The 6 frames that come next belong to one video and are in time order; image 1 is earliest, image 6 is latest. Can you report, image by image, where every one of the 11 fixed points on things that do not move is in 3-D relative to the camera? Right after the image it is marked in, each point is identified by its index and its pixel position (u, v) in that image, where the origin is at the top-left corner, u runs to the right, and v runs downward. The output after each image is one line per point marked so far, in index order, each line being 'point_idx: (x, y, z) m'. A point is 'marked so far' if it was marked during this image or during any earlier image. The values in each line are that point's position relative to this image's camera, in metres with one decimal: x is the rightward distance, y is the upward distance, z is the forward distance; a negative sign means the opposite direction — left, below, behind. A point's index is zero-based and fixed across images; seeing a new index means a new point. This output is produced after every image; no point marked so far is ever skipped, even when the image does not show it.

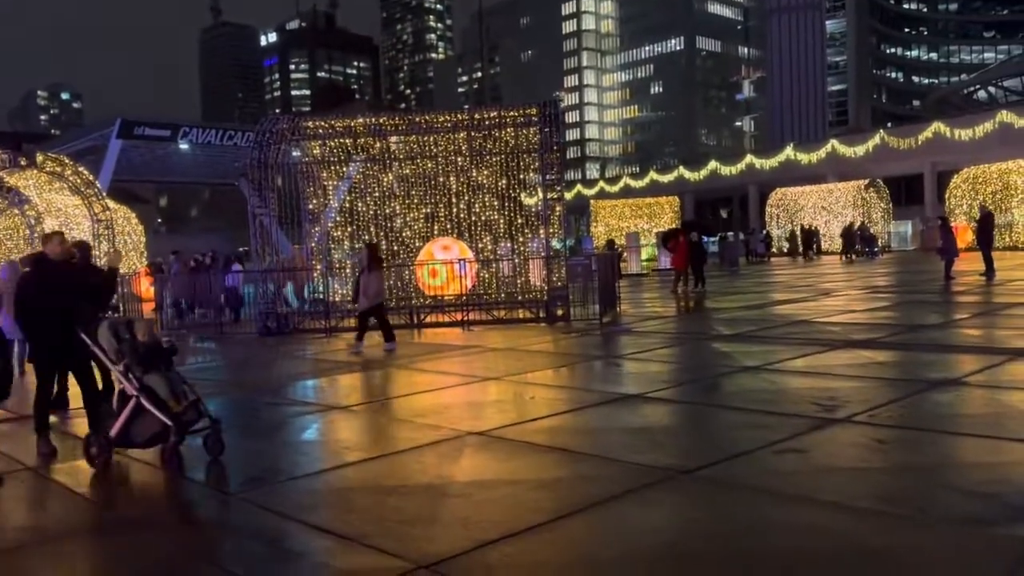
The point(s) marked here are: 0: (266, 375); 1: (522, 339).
0: (-3.1, -1.1, +10.6) m
1: (+0.1, -0.9, +13.4) m
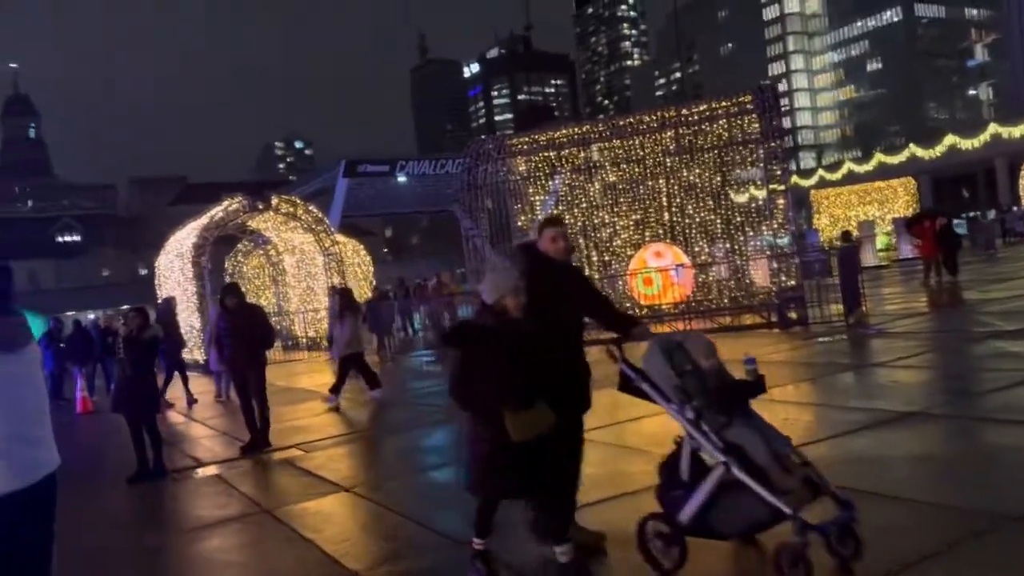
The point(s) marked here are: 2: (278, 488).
0: (-0.3, -1.4, +10.3) m
1: (+3.5, -0.9, +12.2) m
2: (-2.0, -1.7, +7.0) m
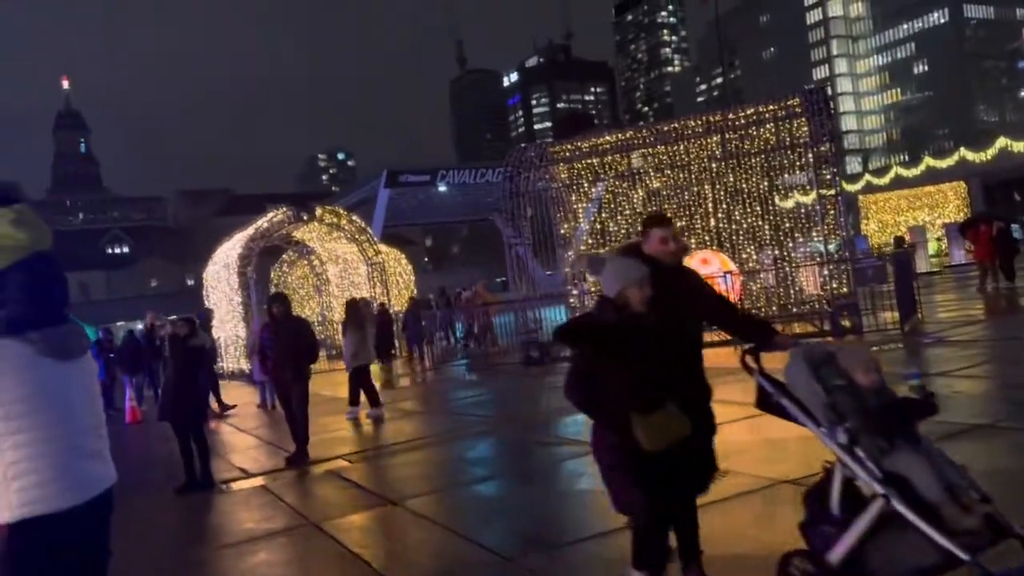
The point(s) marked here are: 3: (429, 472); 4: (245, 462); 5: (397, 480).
0: (+0.3, -1.5, +10.2) m
1: (+4.2, -1.0, +11.9) m
2: (-1.6, -1.8, +6.9) m
3: (-0.7, -1.6, +7.3) m
4: (-2.9, -1.9, +9.2) m
5: (-1.0, -1.7, +7.1) m
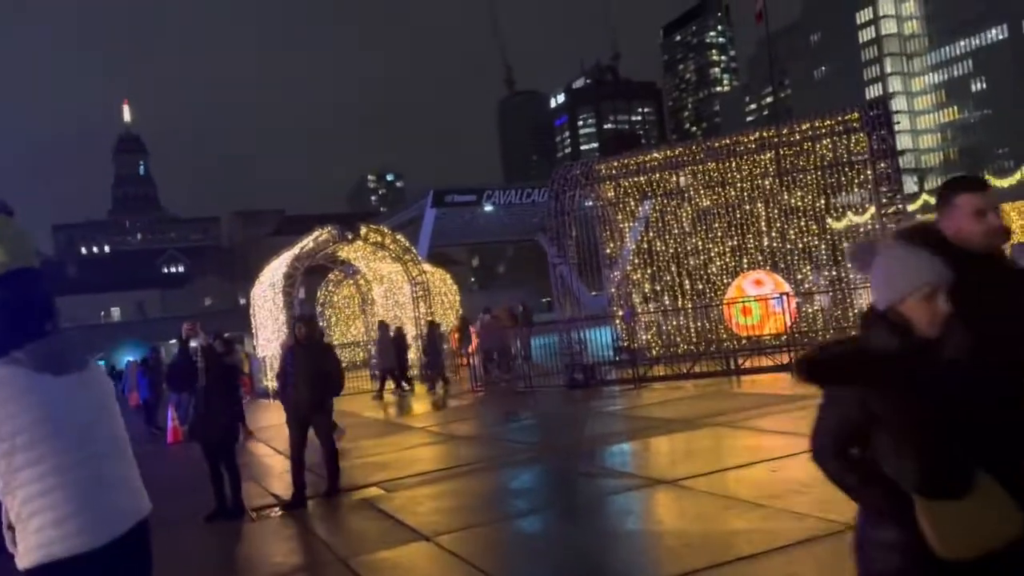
0: (+0.8, -1.7, +9.7) m
1: (+4.8, -1.3, +11.2) m
2: (-1.2, -1.9, +6.6) m
3: (-0.4, -1.8, +6.9) m
4: (-2.5, -2.1, +8.9) m
5: (-0.7, -1.8, +6.8) m
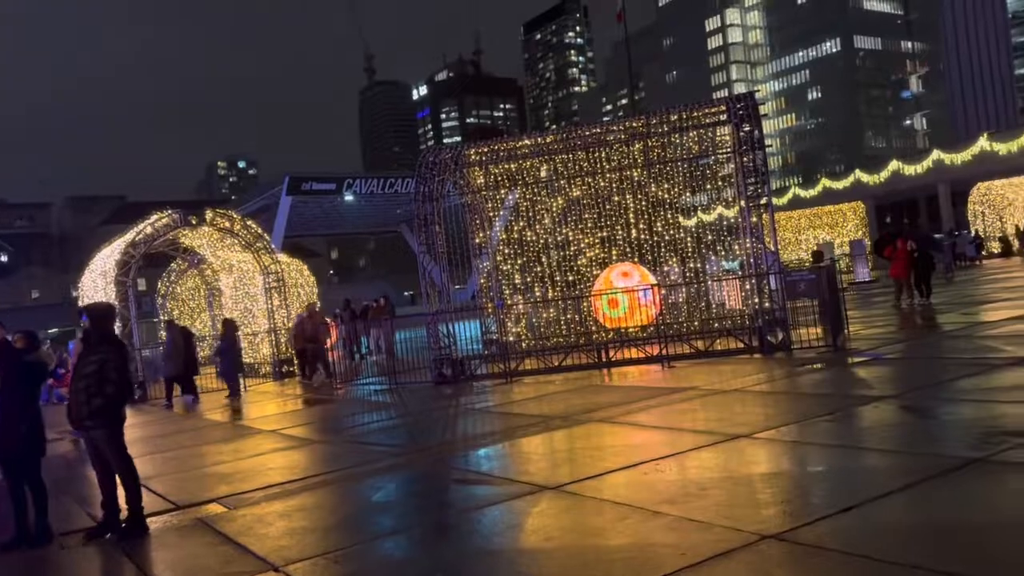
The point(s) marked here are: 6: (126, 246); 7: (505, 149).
0: (-0.7, -1.6, +9.0) m
1: (+3.0, -1.2, +11.1) m
2: (-2.2, -1.8, +5.5) m
3: (-1.4, -1.7, +6.0) m
4: (-3.8, -2.0, +7.6) m
5: (-1.6, -1.7, +5.8) m
6: (-8.9, +1.0, +19.1) m
7: (-0.1, +2.6, +15.8) m
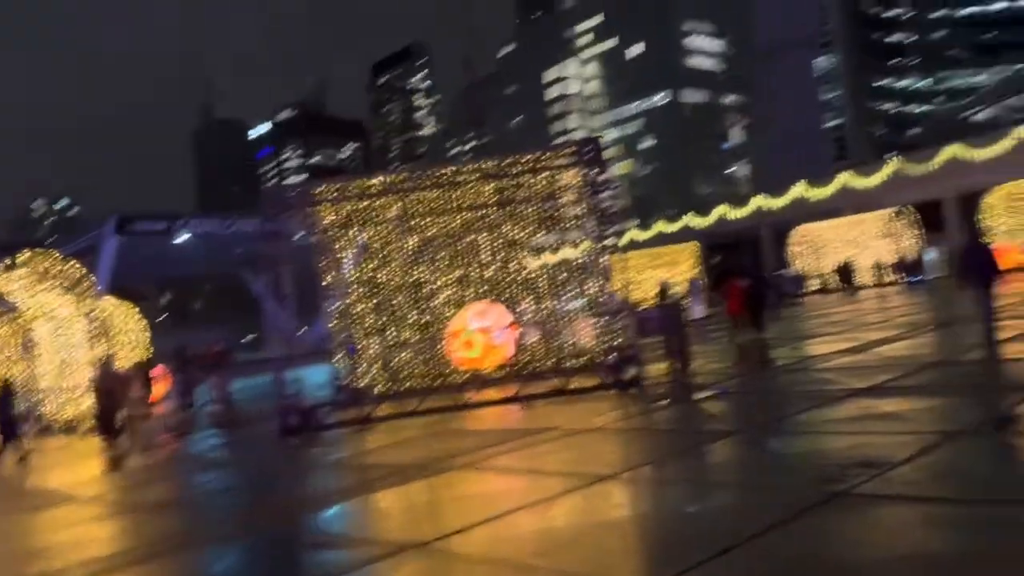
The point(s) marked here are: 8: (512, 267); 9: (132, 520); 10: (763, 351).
0: (-2.2, -2.1, +8.3) m
1: (+1.1, -1.7, +11.1) m
2: (-3.0, -2.1, +4.6) m
3: (-2.3, -2.0, +5.3) m
4: (-4.9, -2.4, +6.4) m
5: (-2.5, -2.0, +5.1) m
6: (-12.1, -0.1, +16.9) m
7: (-2.9, +1.9, +15.3) m
8: (0.0, +0.4, +15.7) m
9: (-3.7, -2.2, +8.0) m
10: (+5.4, -1.3, +17.5) m
